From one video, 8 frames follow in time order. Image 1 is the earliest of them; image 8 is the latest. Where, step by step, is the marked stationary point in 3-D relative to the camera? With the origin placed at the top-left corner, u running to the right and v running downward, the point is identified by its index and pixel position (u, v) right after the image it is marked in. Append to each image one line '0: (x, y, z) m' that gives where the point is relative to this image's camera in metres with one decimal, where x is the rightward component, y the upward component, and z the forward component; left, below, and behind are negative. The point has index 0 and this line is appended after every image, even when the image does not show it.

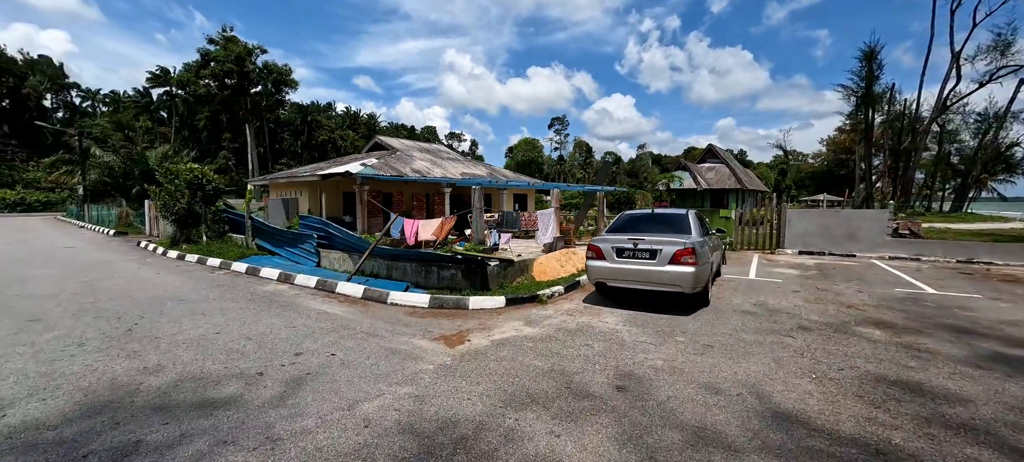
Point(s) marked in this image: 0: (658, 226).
0: (+2.7, +0.1, +6.7) m
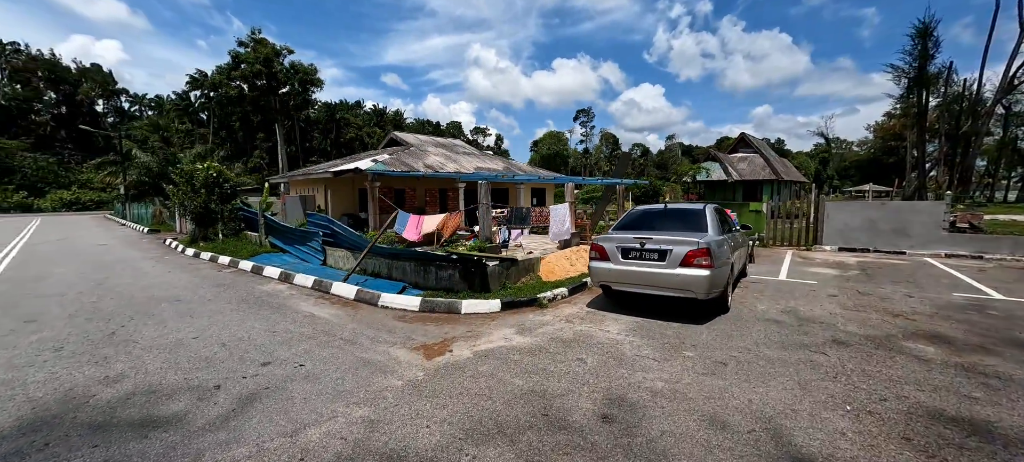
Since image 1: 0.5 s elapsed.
0: (+2.6, +0.1, +6.0) m
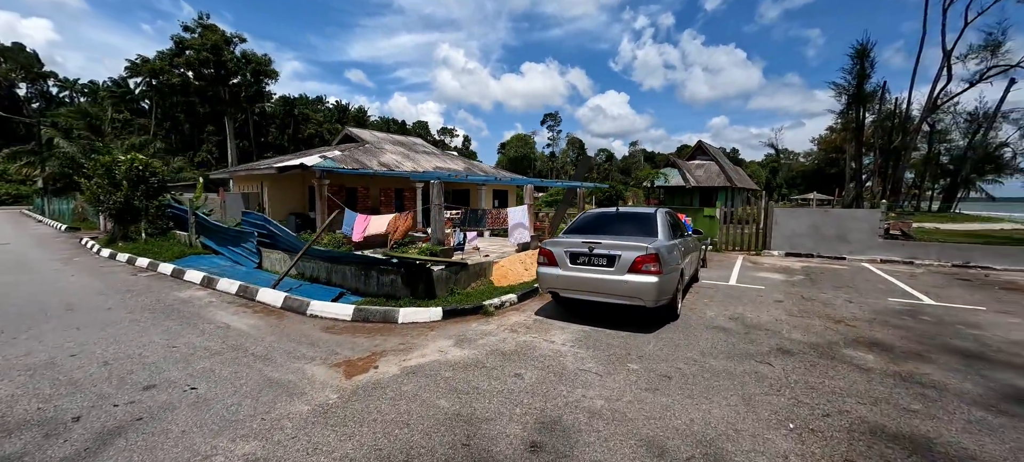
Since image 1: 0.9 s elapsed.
0: (+1.7, +0.1, +5.7) m
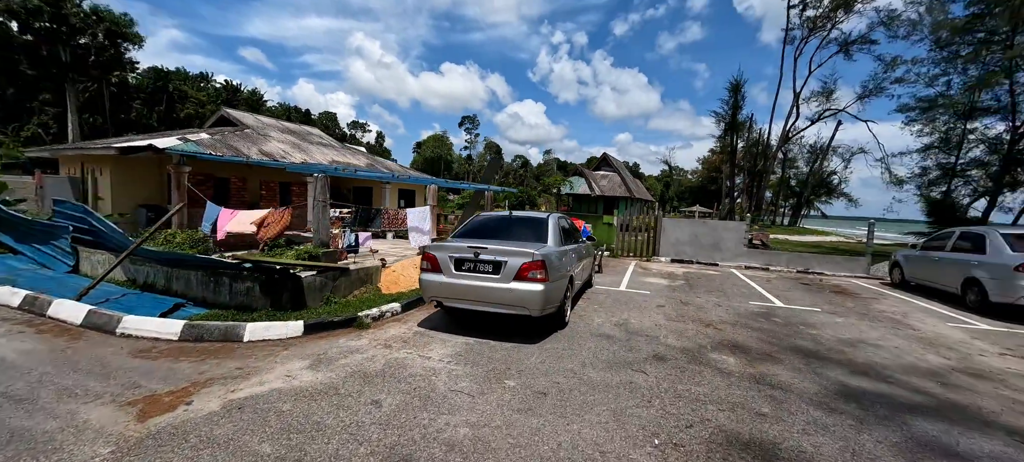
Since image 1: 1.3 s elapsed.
0: (+0.1, 0.0, +5.5) m
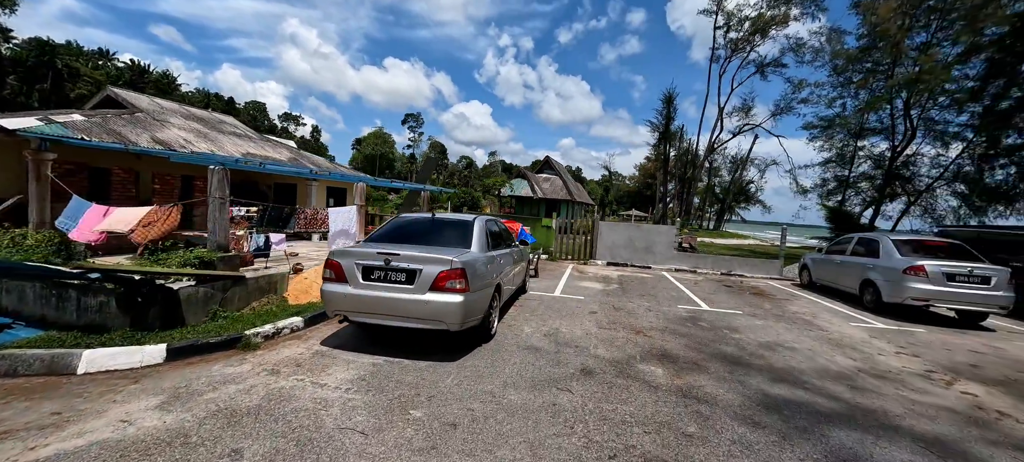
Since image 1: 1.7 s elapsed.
0: (-1.0, 0.0, +4.9) m
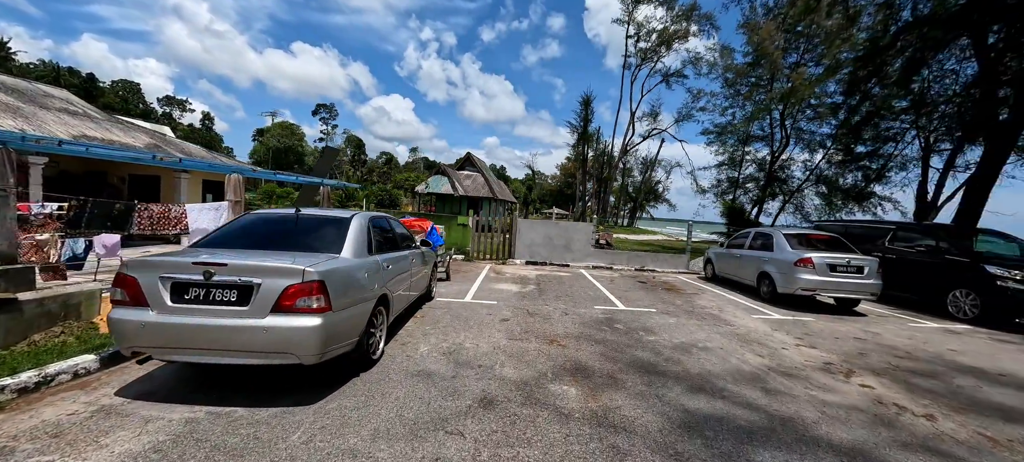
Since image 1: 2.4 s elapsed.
0: (-2.2, 0.0, +3.8) m
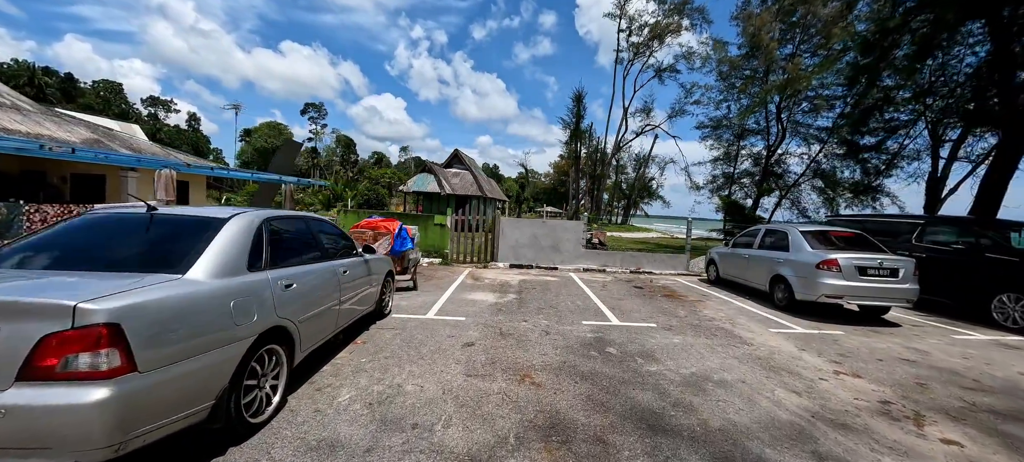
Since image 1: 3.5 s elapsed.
0: (-2.6, -0.1, +2.7) m
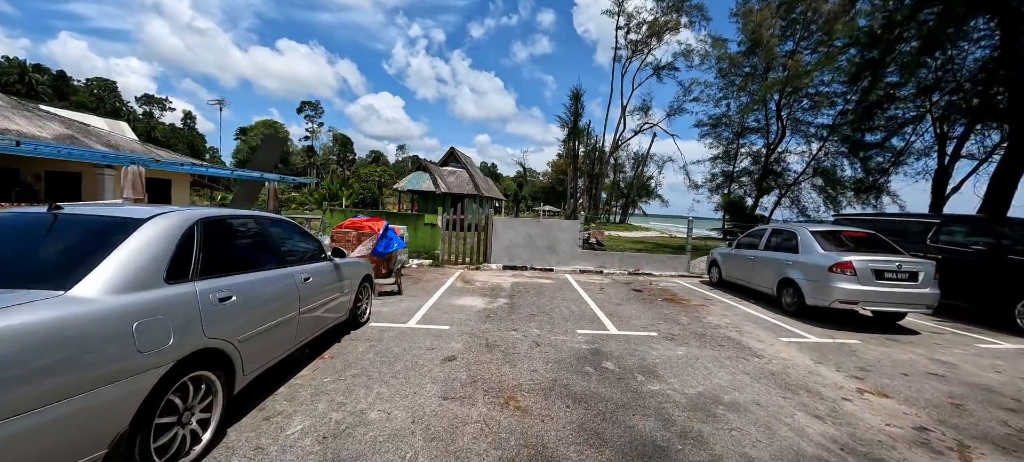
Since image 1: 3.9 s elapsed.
0: (-2.7, -0.1, +2.3) m
